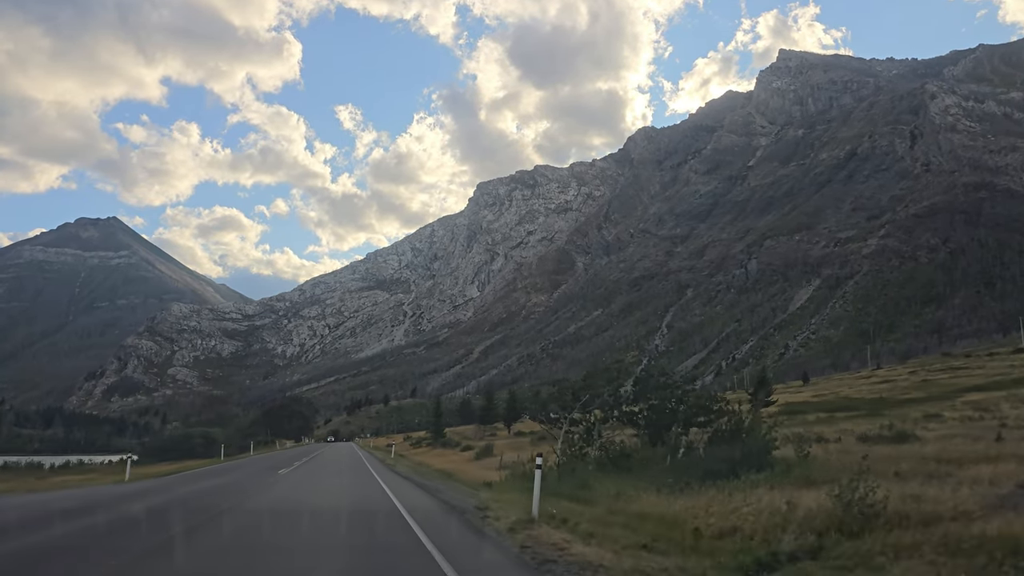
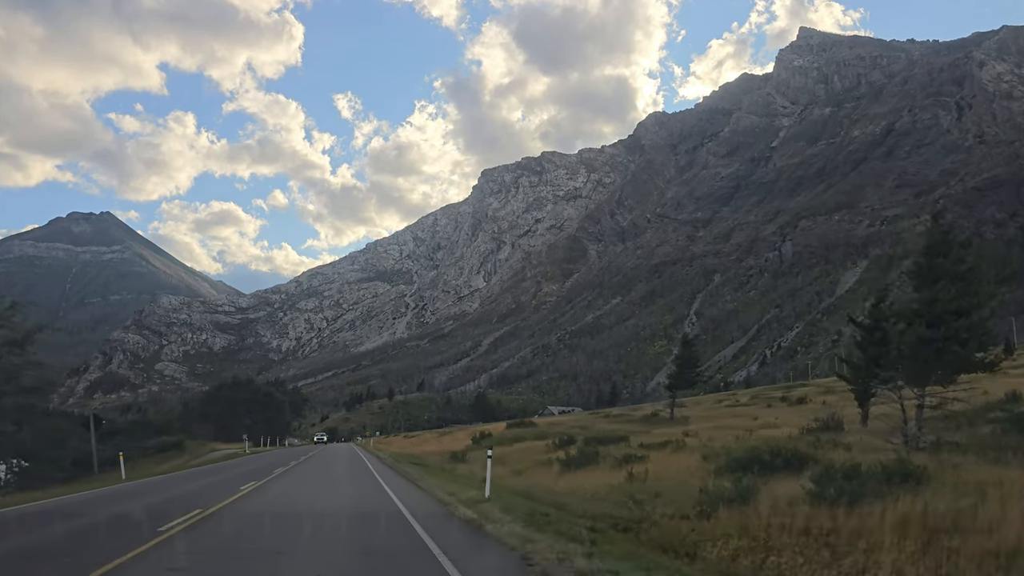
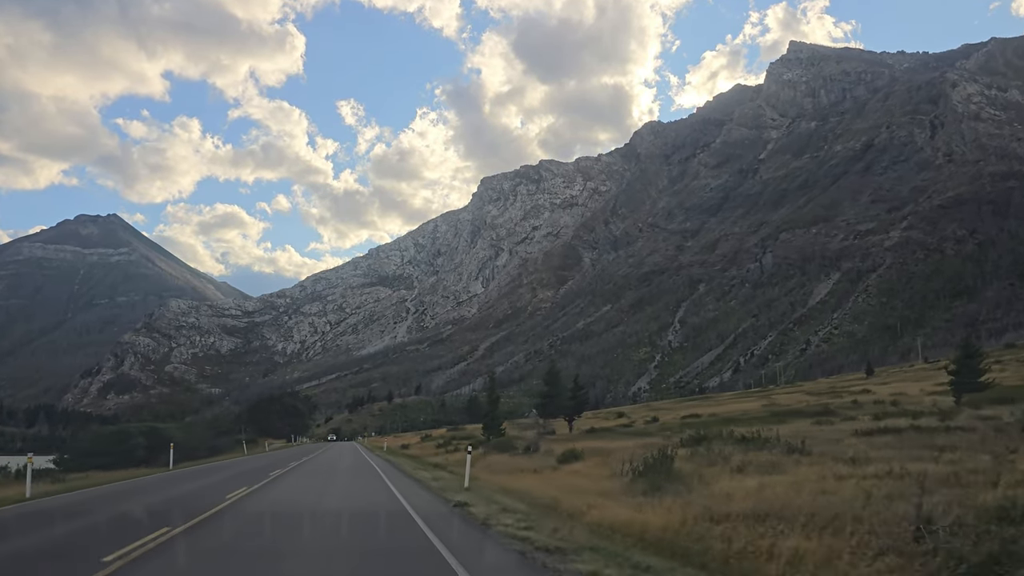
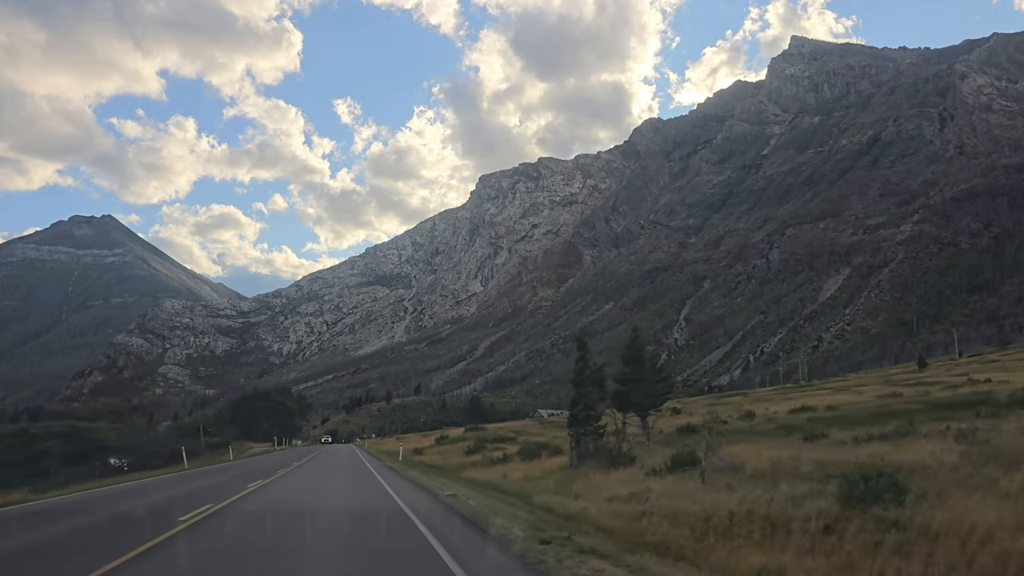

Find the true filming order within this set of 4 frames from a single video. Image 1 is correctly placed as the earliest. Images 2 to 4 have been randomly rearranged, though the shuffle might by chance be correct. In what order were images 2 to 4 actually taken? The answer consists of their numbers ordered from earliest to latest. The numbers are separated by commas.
3, 4, 2
